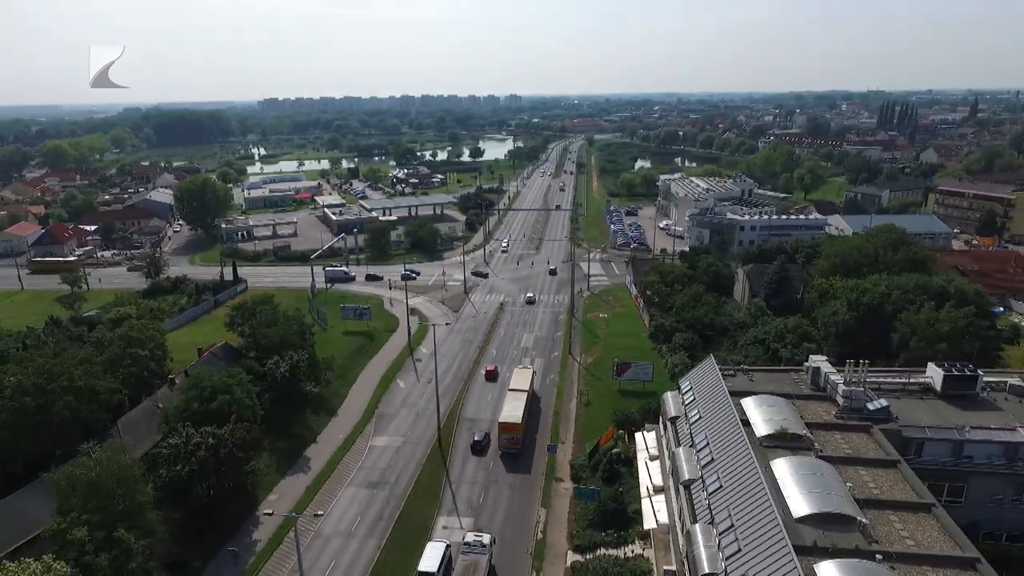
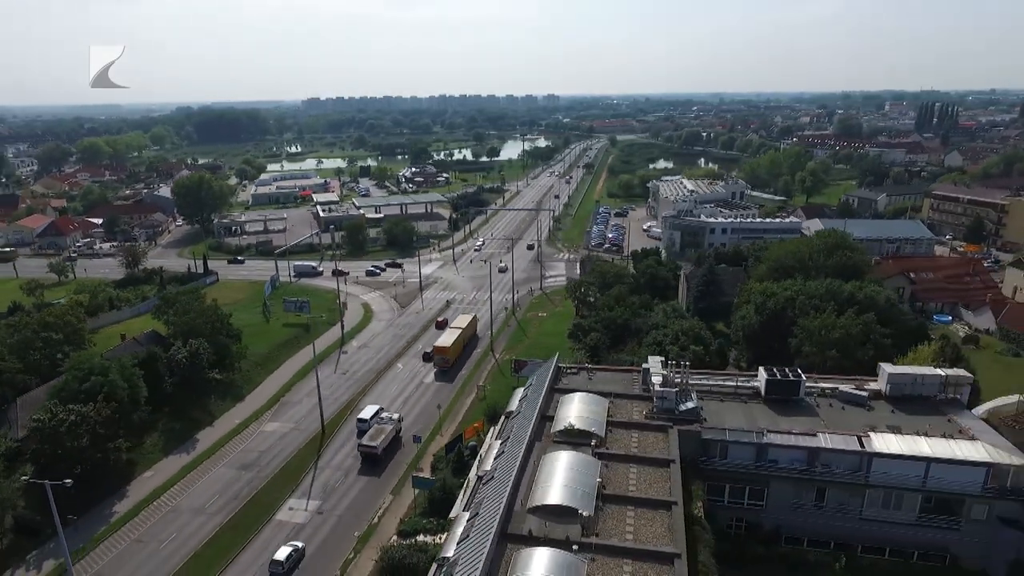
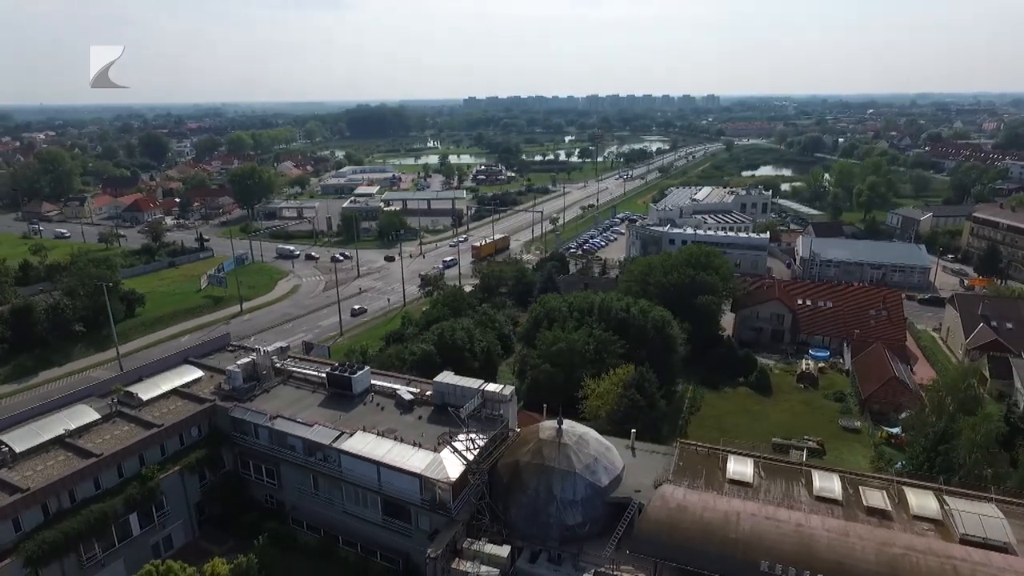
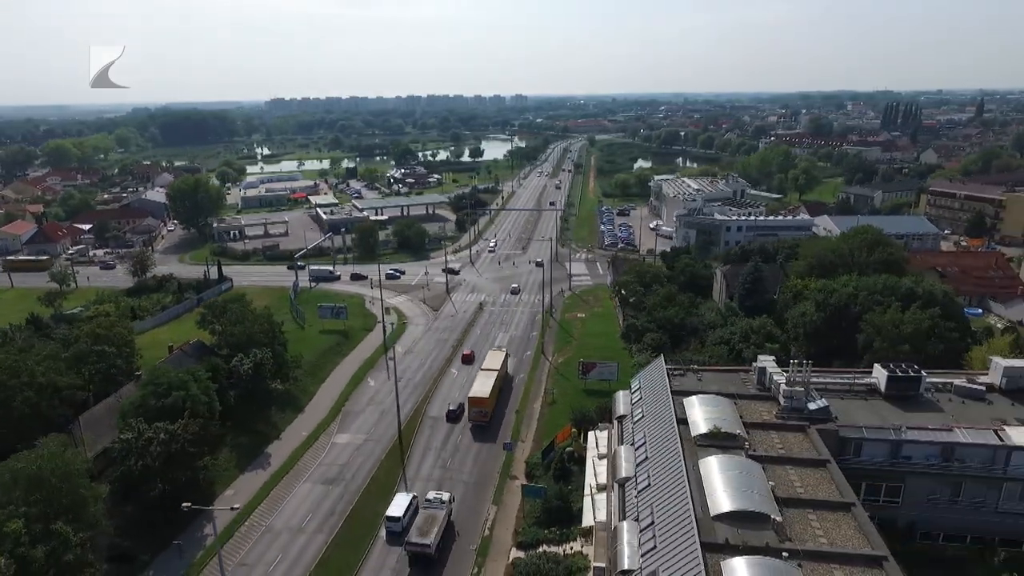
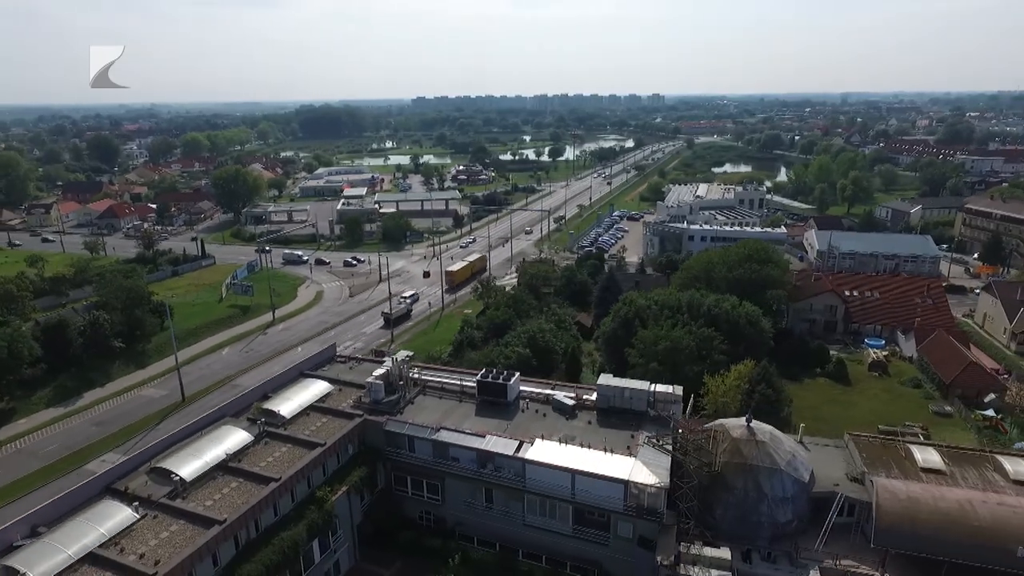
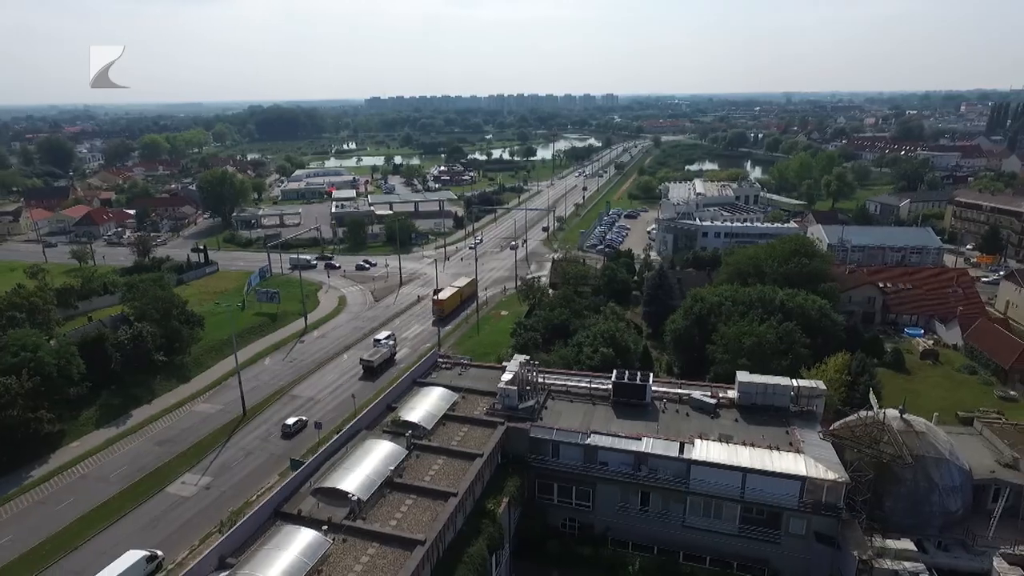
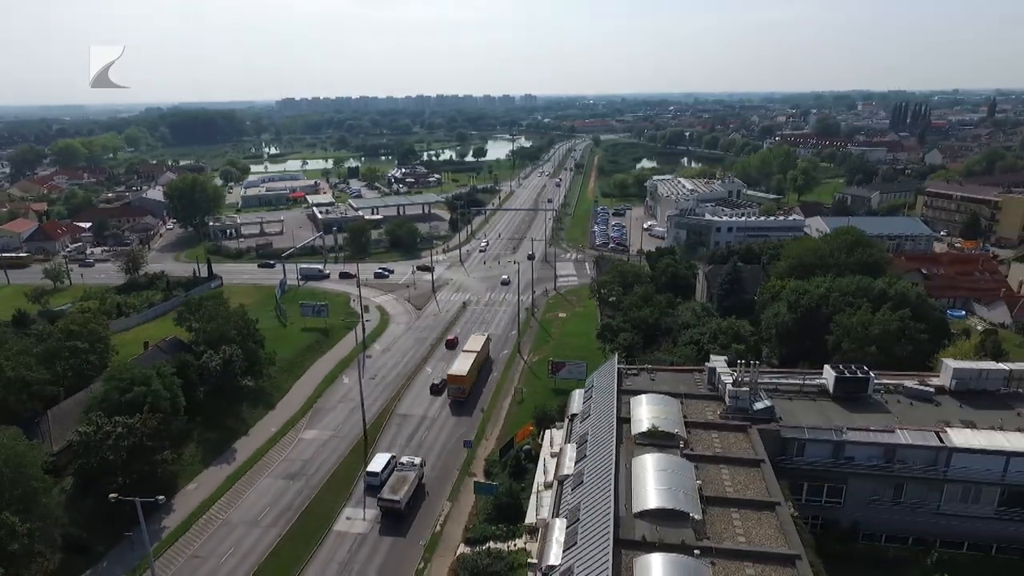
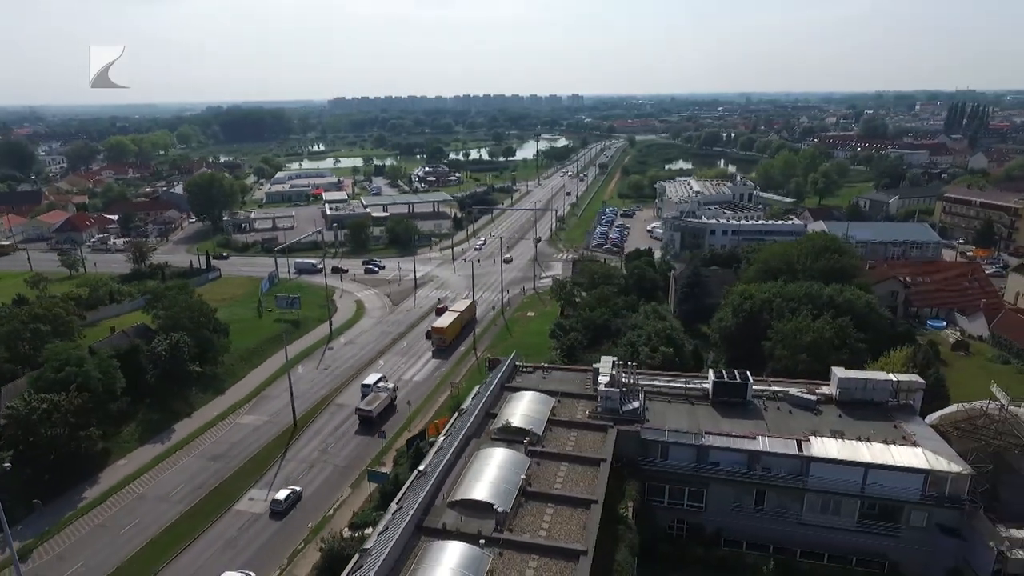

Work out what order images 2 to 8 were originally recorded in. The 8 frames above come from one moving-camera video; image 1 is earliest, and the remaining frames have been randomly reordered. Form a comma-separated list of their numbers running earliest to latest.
4, 7, 2, 8, 6, 5, 3
